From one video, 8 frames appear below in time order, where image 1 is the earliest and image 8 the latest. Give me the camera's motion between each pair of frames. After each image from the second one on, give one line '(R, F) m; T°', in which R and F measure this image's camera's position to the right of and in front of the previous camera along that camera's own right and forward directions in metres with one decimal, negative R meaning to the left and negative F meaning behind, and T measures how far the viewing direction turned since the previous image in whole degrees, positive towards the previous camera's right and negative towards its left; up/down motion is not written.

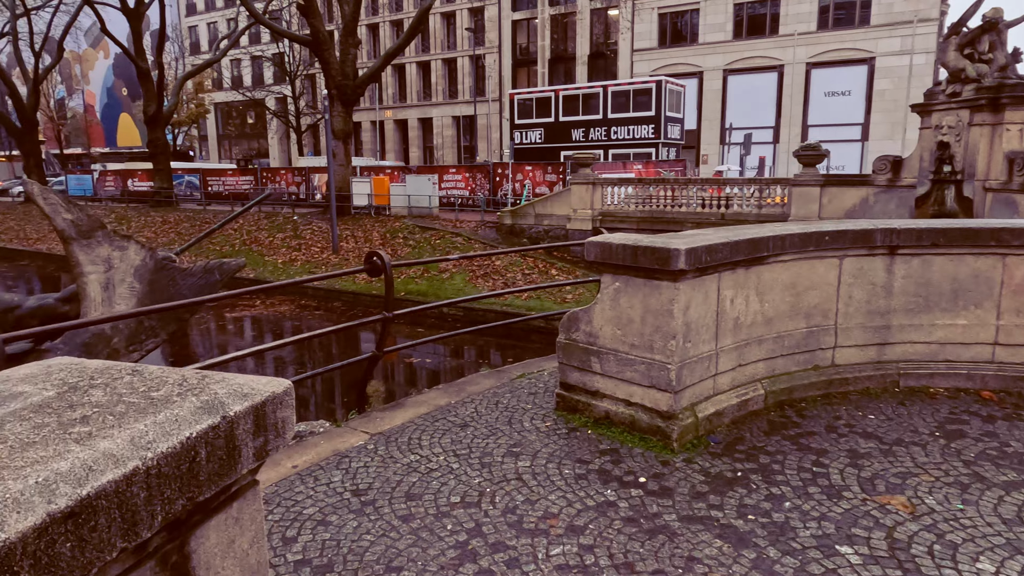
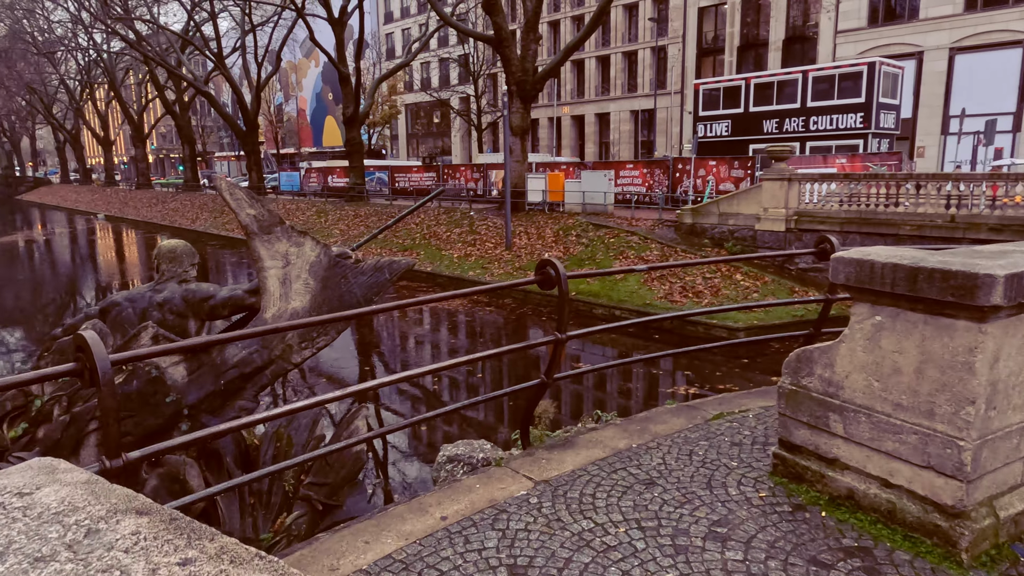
(-0.1, +0.5) m; -15°
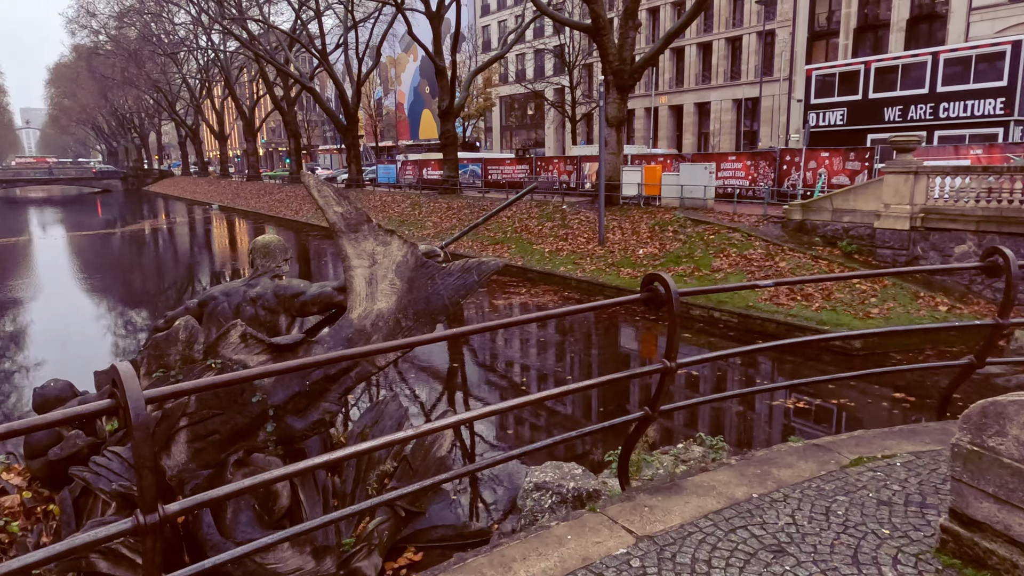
(0.0, +0.3) m; -8°
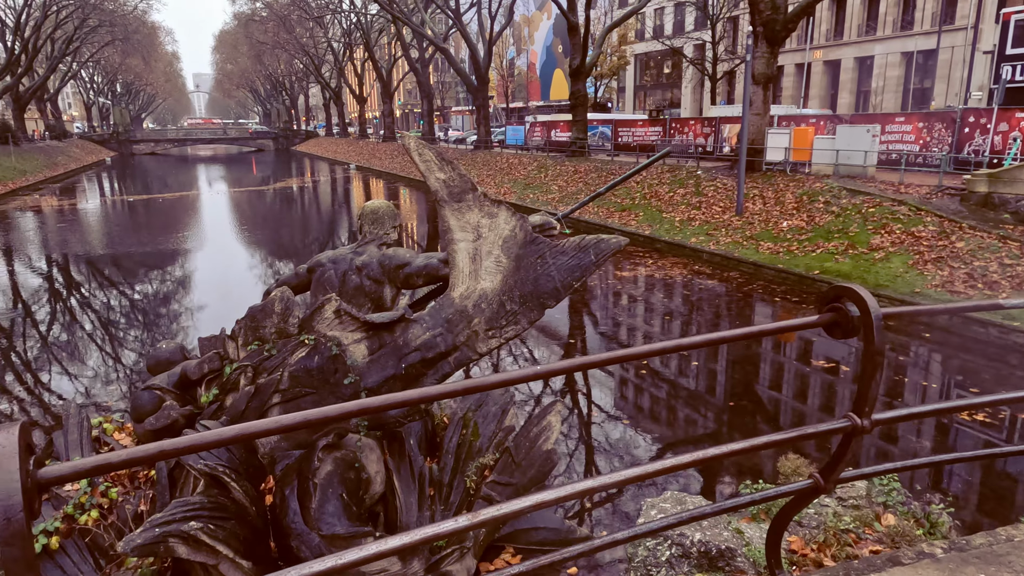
(0.0, +0.5) m; -11°
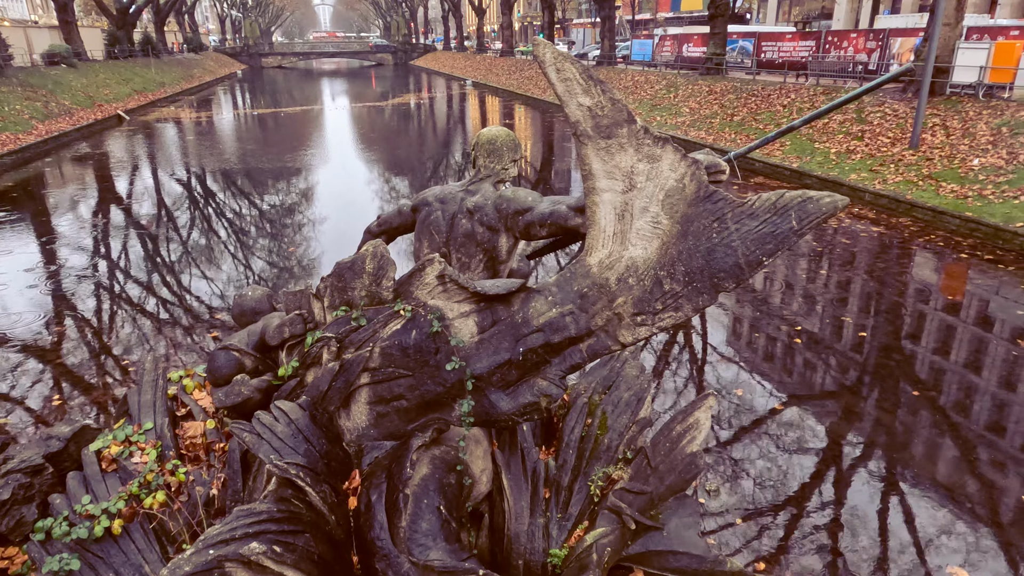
(-0.2, +0.9) m; -9°
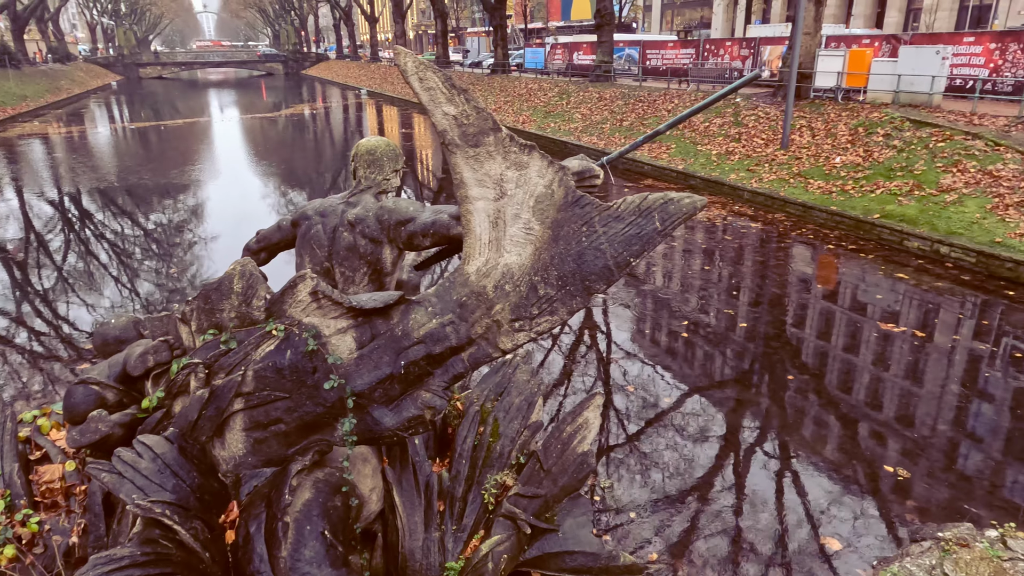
(+0.1, 0.0) m; +8°
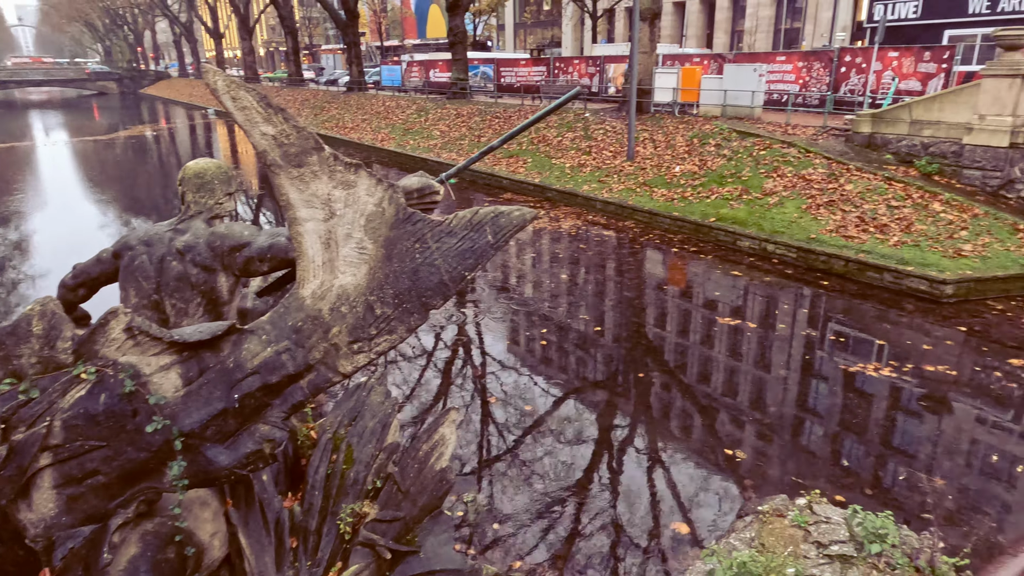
(+0.1, 0.0) m; +11°
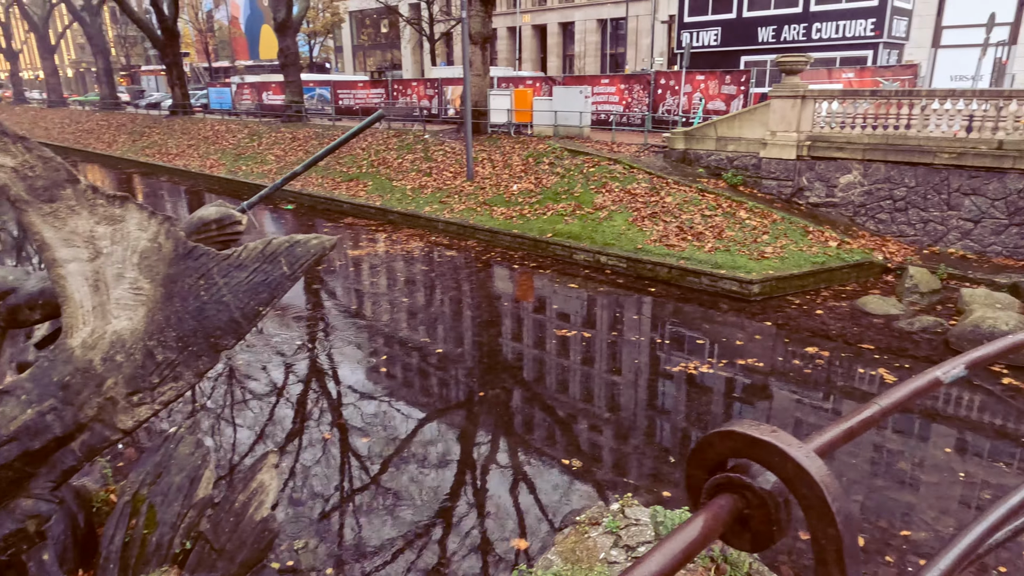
(+0.2, 0.0) m; +12°
